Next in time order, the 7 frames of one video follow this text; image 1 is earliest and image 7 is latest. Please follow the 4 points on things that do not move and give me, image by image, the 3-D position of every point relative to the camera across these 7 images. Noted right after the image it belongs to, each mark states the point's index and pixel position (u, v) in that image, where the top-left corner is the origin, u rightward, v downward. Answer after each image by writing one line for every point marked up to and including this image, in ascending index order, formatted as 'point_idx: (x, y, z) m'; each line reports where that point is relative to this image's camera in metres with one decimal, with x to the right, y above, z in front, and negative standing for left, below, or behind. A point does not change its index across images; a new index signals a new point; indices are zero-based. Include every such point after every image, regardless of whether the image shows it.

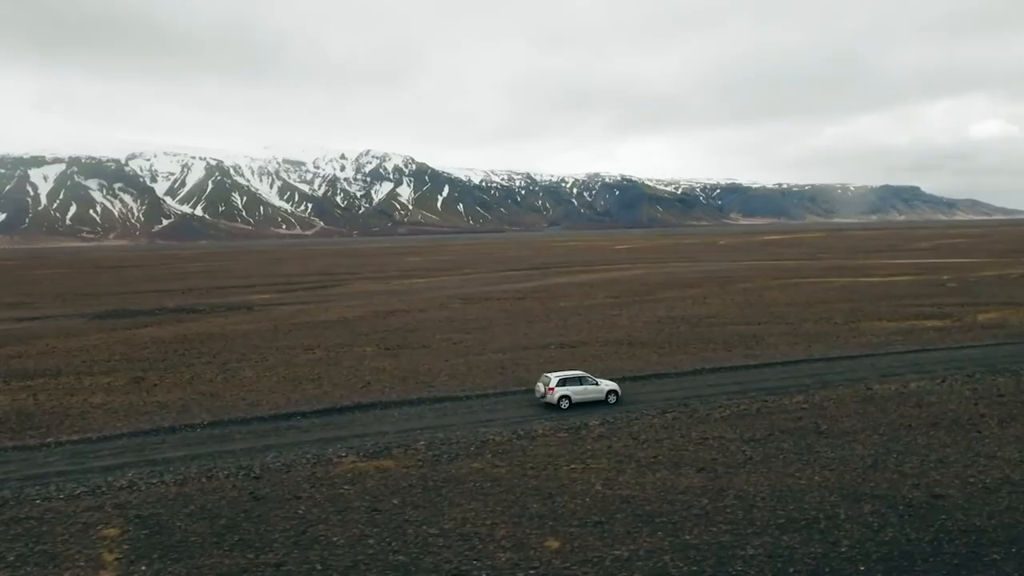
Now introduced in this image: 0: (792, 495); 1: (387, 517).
0: (+6.5, -4.8, +19.4) m
1: (-2.9, -5.3, +19.0) m
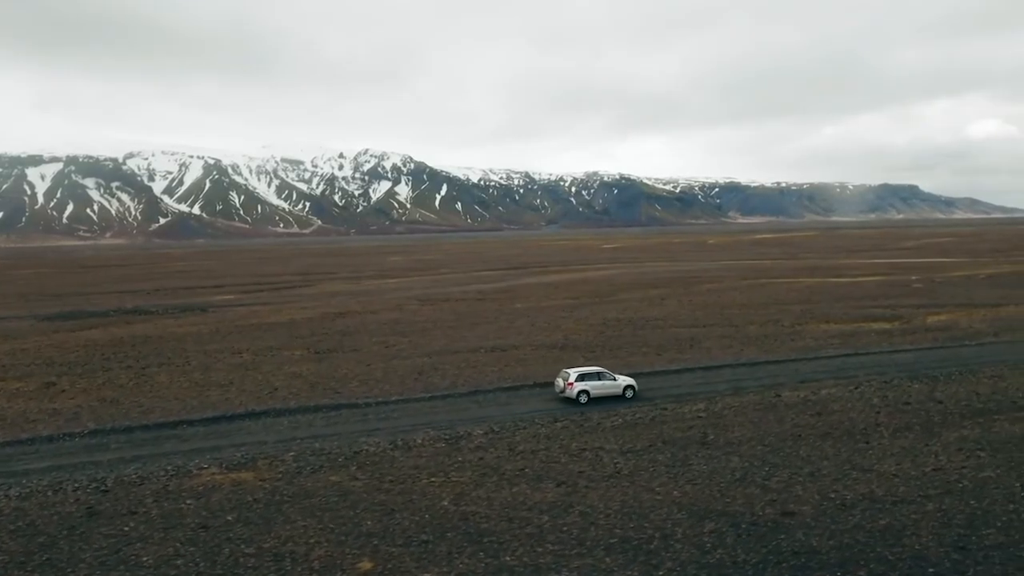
0: (+2.8, -5.0, +18.5) m
1: (-6.6, -5.4, +18.1) m
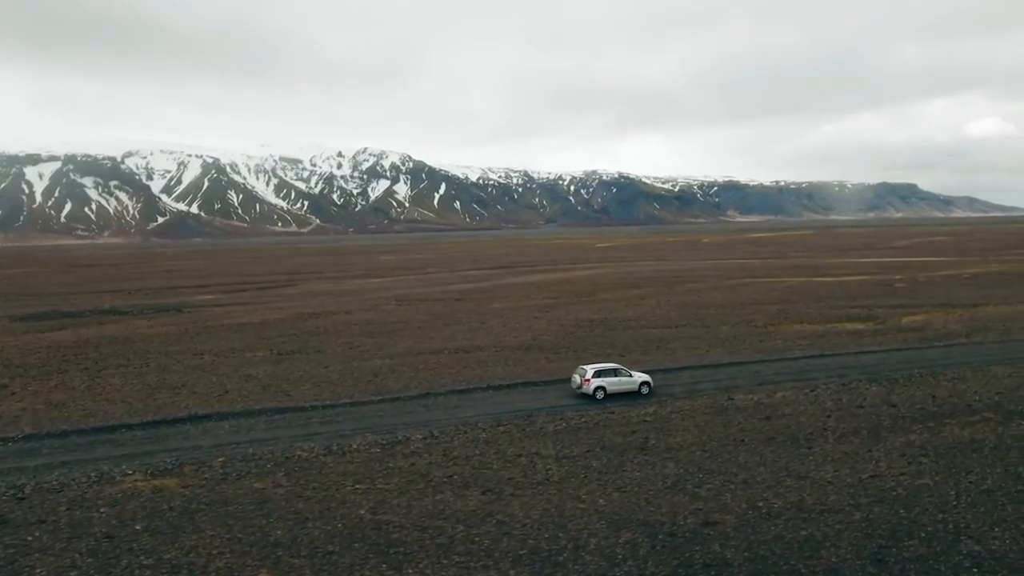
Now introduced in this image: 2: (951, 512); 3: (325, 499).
0: (+1.0, -5.0, +17.9) m
1: (-8.4, -5.5, +17.5) m
2: (+9.4, -4.8, +17.6) m
3: (-4.5, -5.1, +20.0) m
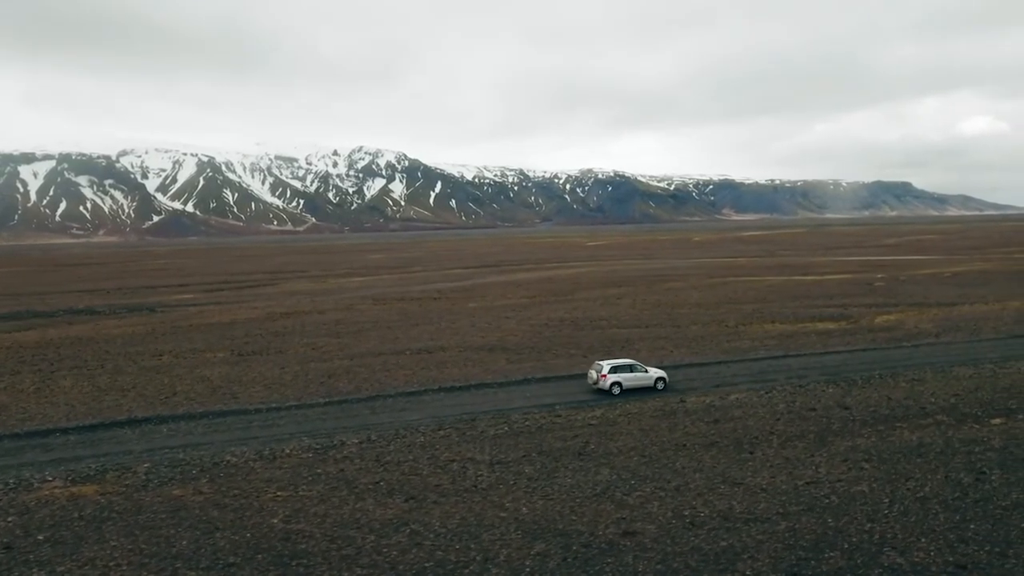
0: (-0.8, -5.1, +17.2) m
1: (-10.2, -5.5, +16.8) m
2: (+7.6, -4.8, +17.0) m
3: (-6.3, -5.1, +19.3) m
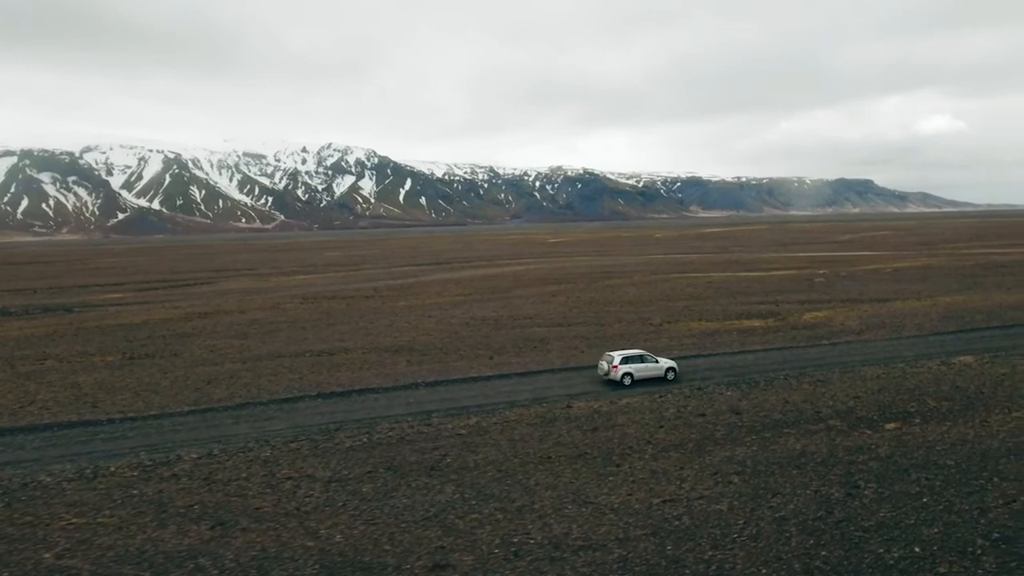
0: (-4.5, -5.0, +15.1) m
1: (-13.9, -5.5, +14.3) m
2: (+3.9, -4.7, +15.1) m
3: (-10.1, -5.1, +16.9) m
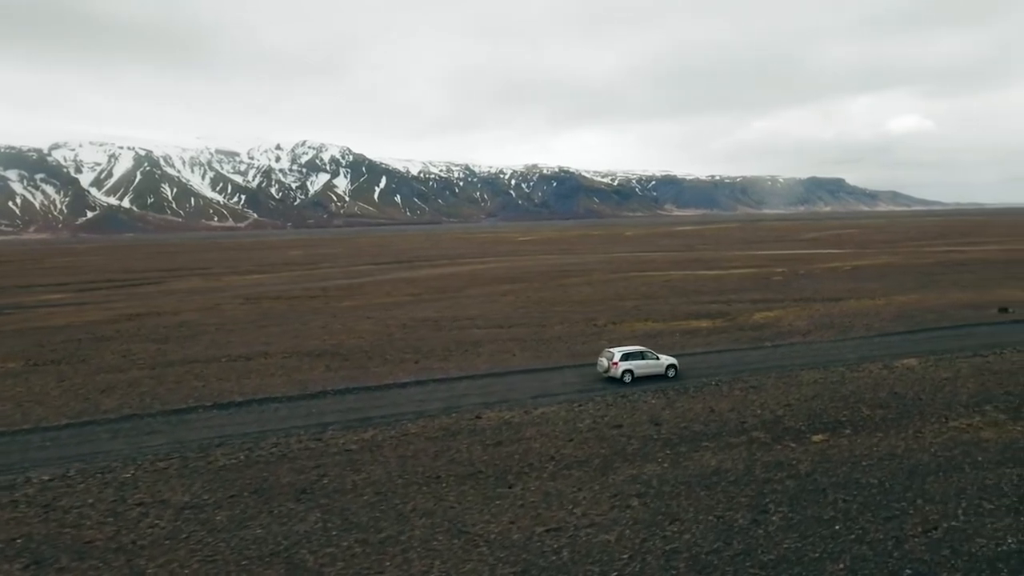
0: (-7.0, -5.1, +12.9) m
1: (-16.3, -5.6, +11.8) m
2: (+1.4, -4.8, +13.1) m
3: (-12.6, -5.2, +14.6) m
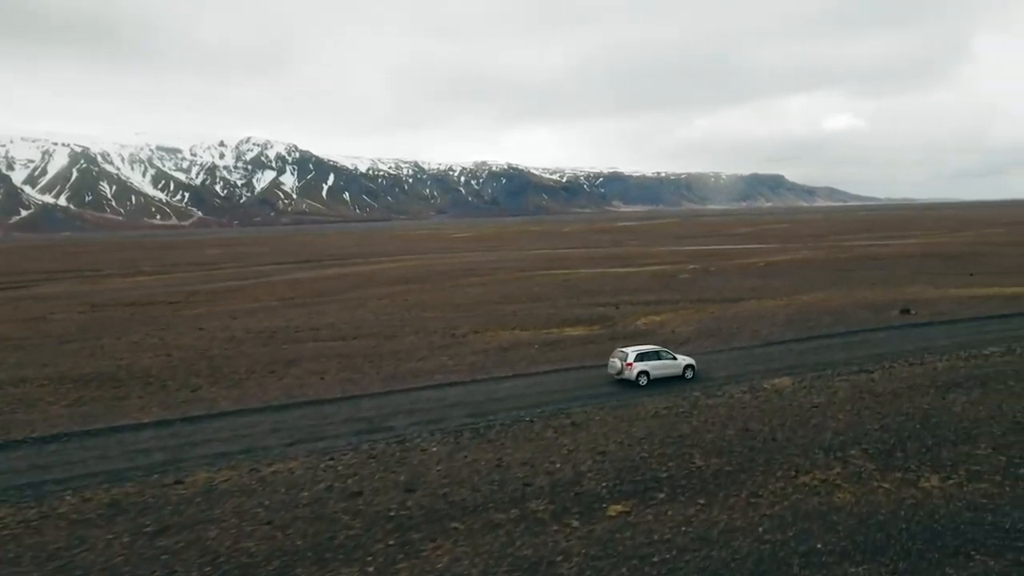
0: (-12.6, -5.6, +6.0) m
1: (-21.8, -6.2, +4.4) m
2: (-4.2, -5.2, +6.7) m
3: (-18.3, -5.7, +7.3) m
